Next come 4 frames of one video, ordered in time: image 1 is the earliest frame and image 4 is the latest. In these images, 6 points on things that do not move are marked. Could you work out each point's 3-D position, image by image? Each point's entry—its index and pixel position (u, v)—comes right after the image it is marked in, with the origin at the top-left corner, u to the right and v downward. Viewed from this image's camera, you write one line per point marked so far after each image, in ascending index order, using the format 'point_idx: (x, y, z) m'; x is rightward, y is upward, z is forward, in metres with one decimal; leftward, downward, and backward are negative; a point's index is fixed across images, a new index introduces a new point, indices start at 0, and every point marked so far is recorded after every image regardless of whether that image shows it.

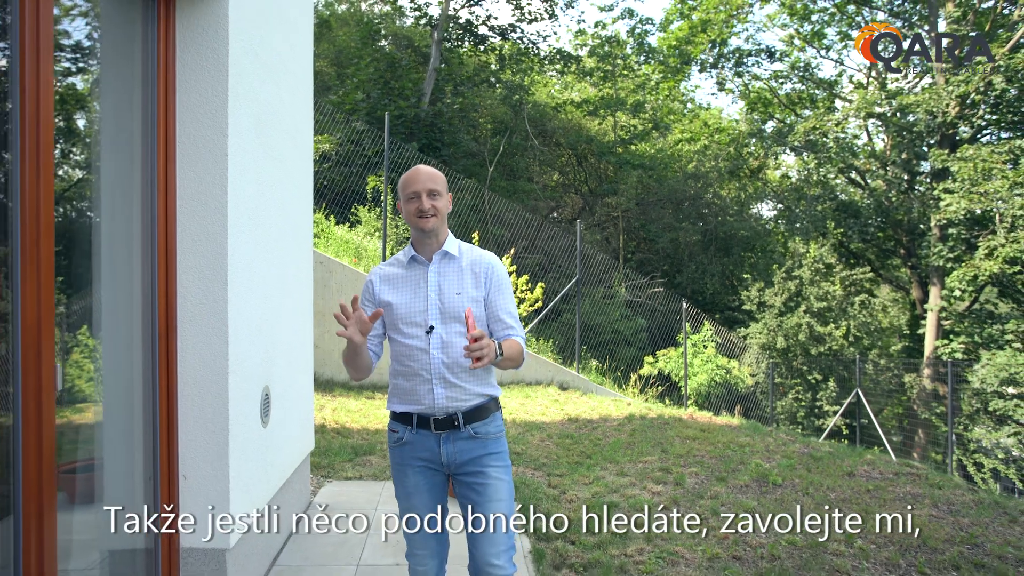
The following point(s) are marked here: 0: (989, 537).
0: (+2.8, -1.5, +4.5) m
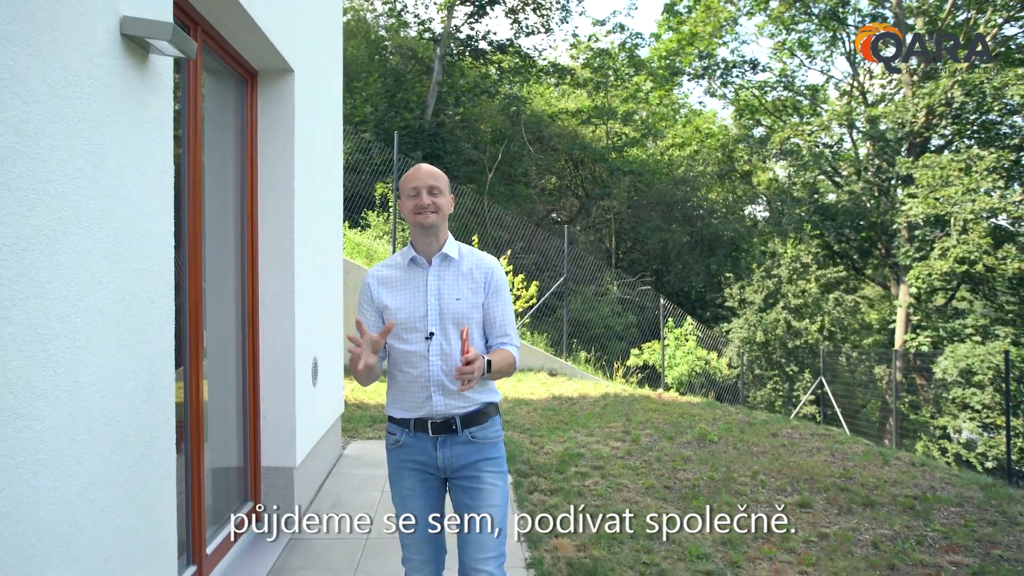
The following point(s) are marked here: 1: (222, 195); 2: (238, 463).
0: (+2.7, -1.4, +5.8) m
1: (-1.6, +0.5, +4.2) m
2: (-1.6, -1.0, +4.4) m
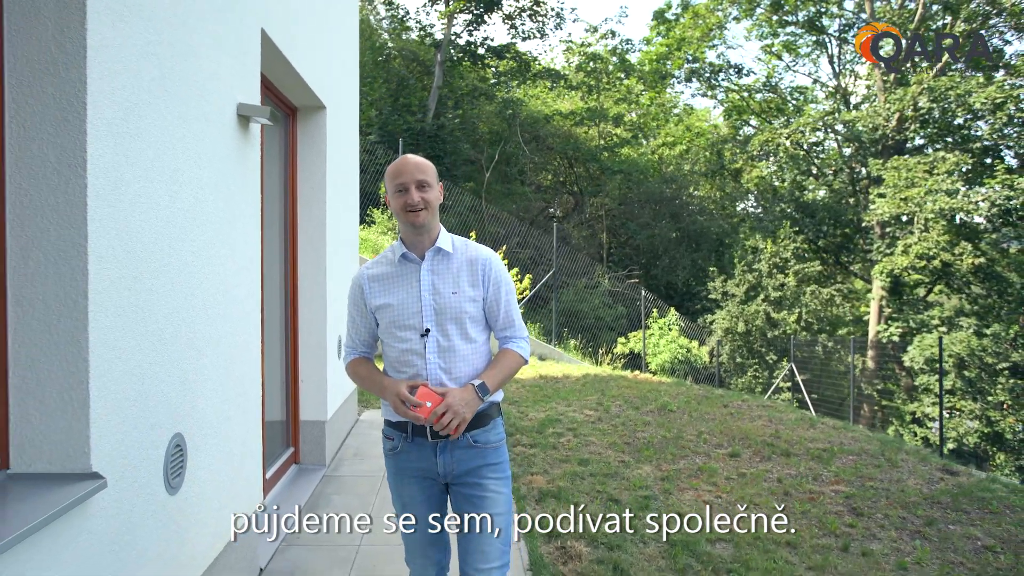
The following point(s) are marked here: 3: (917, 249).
0: (+2.6, -1.4, +7.1) m
1: (-1.7, +0.6, +5.4) m
2: (-1.7, -1.0, +5.6) m
3: (+9.8, +0.9, +18.2) m
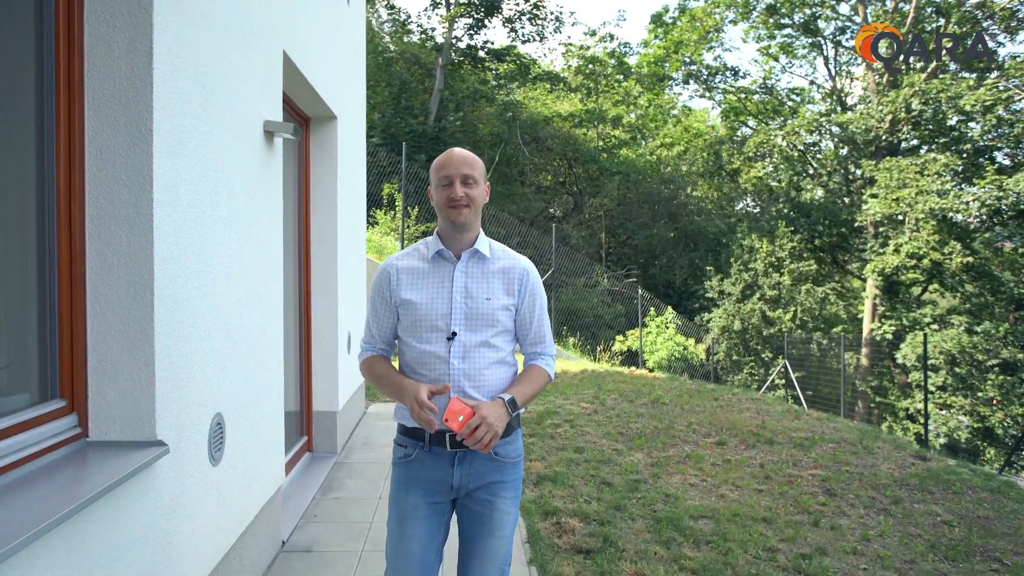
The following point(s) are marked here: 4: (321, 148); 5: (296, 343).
0: (+2.6, -1.3, +7.5) m
1: (-1.7, +0.6, +5.8) m
2: (-1.7, -1.0, +6.0) m
3: (+9.8, +1.0, +18.6) m
4: (-1.6, +1.2, +6.3) m
5: (-1.7, -0.4, +5.9) m
